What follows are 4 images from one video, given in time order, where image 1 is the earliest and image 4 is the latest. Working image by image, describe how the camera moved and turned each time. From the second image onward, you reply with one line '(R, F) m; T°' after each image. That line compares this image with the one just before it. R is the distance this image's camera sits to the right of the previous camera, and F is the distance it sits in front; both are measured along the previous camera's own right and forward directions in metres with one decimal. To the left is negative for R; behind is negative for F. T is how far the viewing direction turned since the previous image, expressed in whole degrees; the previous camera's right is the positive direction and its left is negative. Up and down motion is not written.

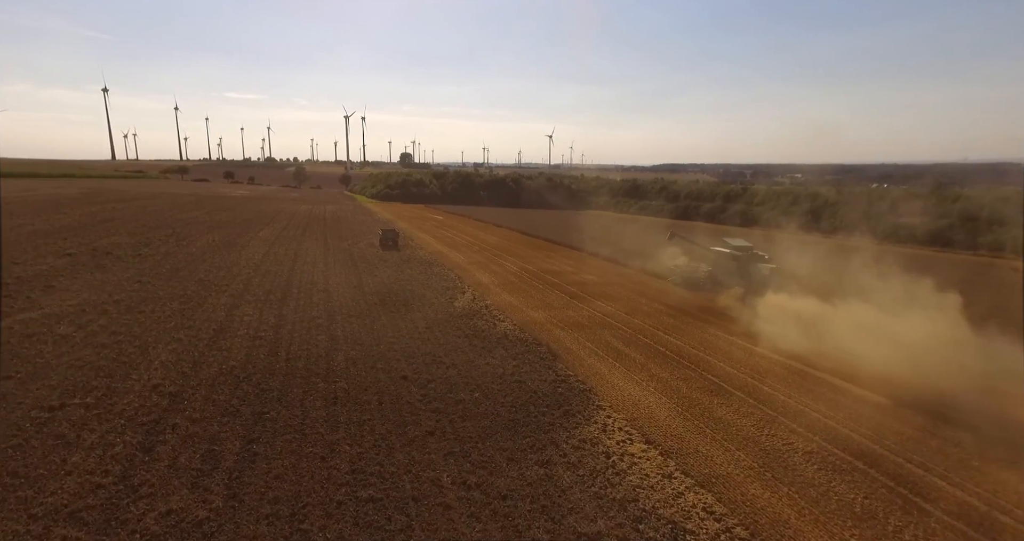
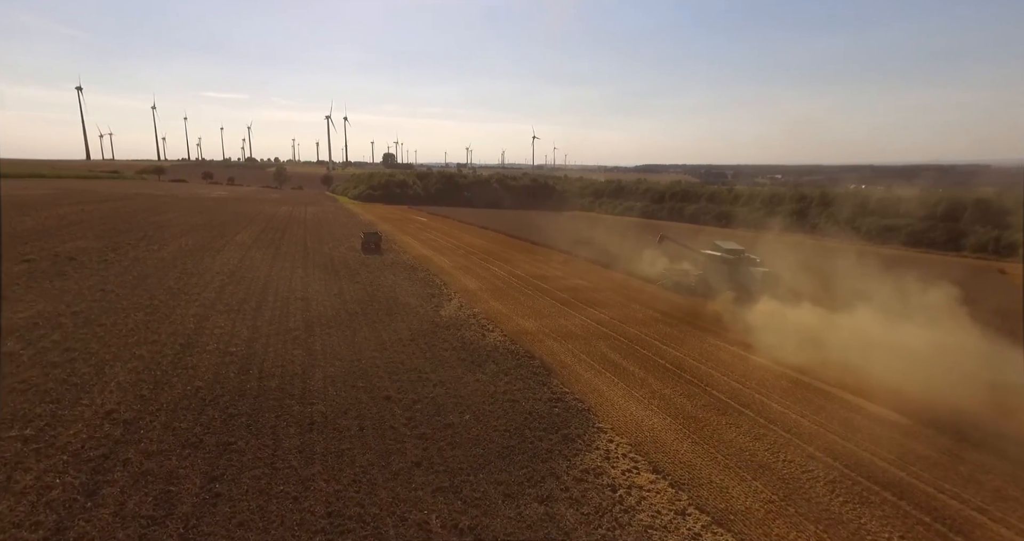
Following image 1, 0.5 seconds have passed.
(-0.1, +0.7) m; +2°
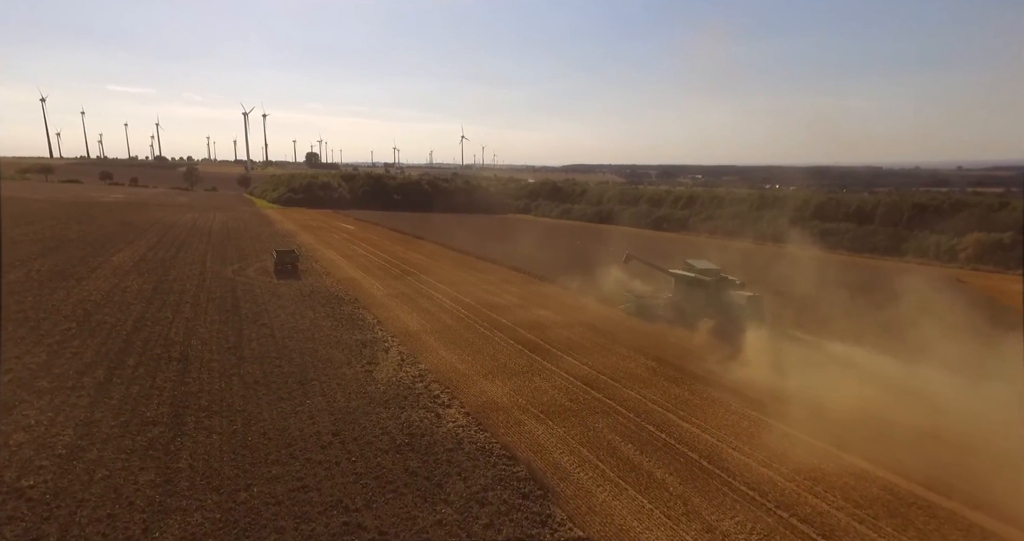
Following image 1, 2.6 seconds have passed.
(-0.5, +3.5) m; +7°
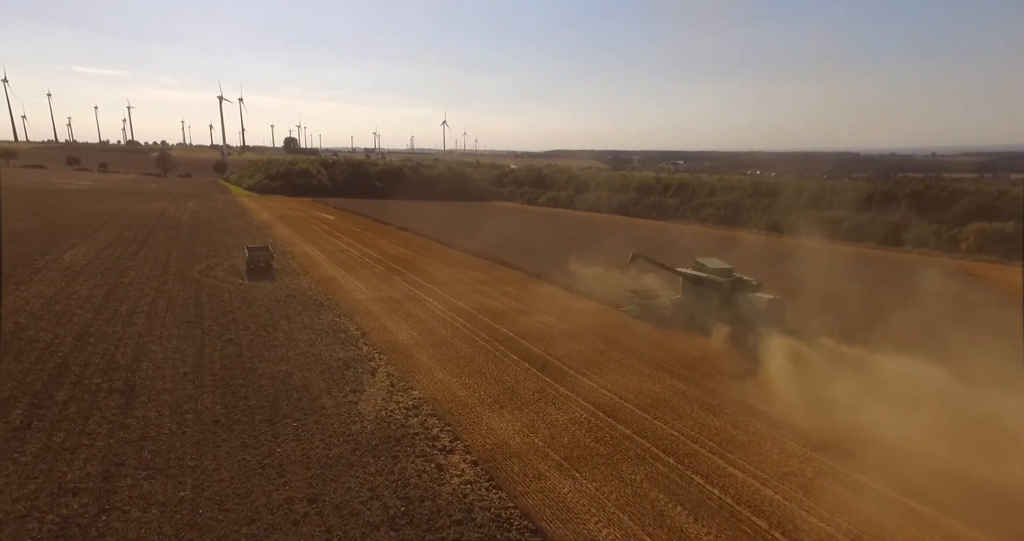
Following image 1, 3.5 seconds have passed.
(-0.5, +1.7) m; +2°
